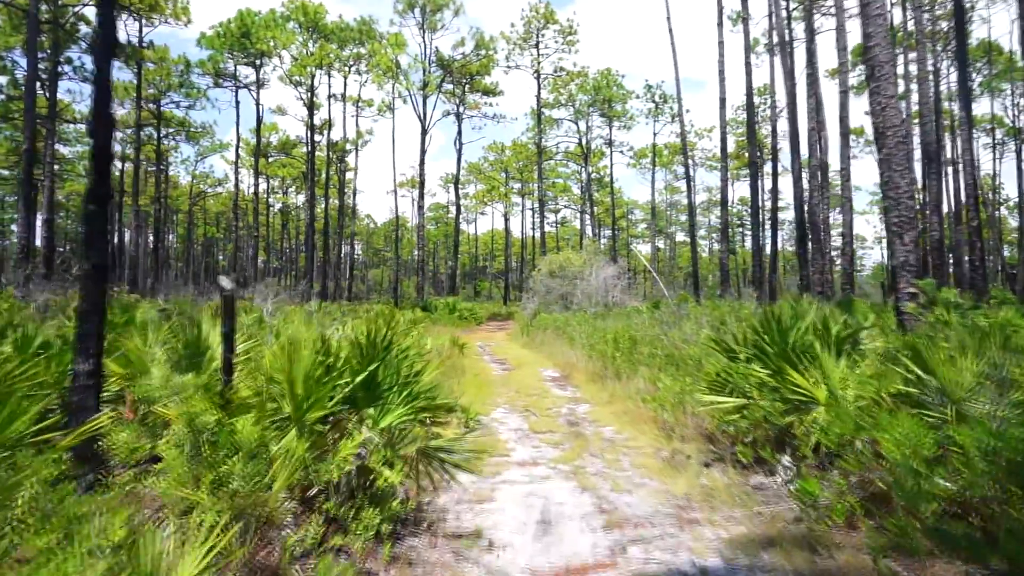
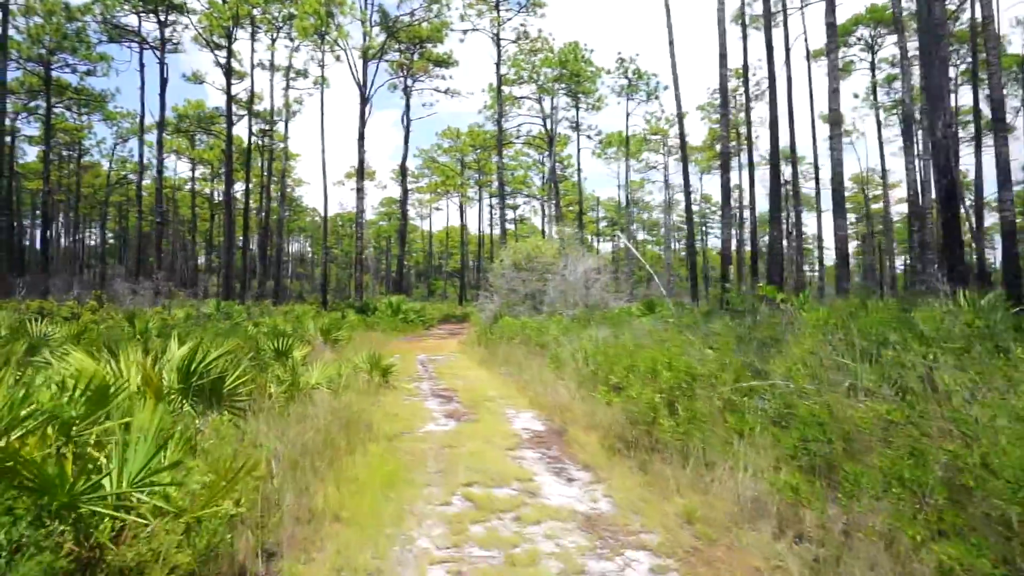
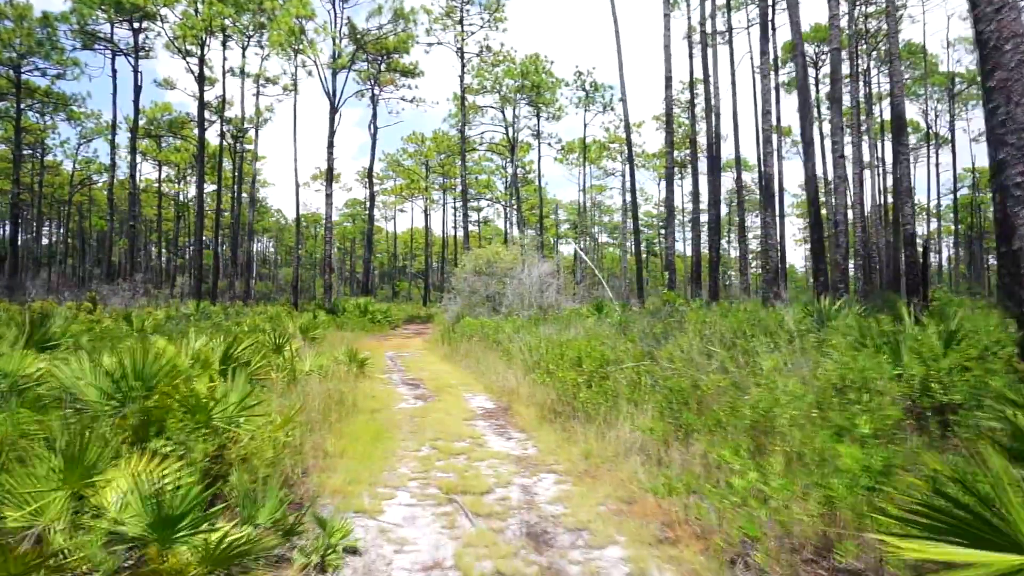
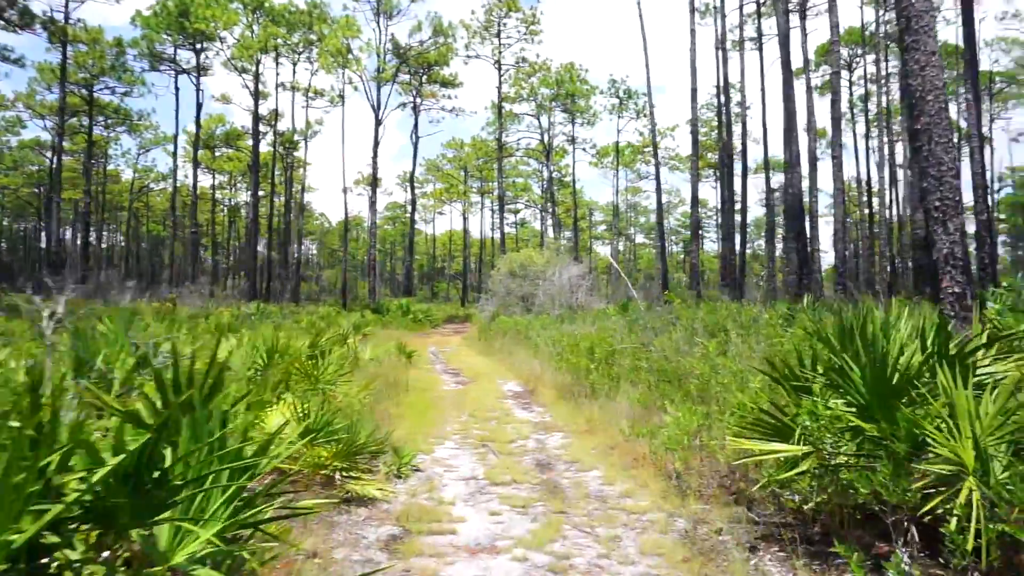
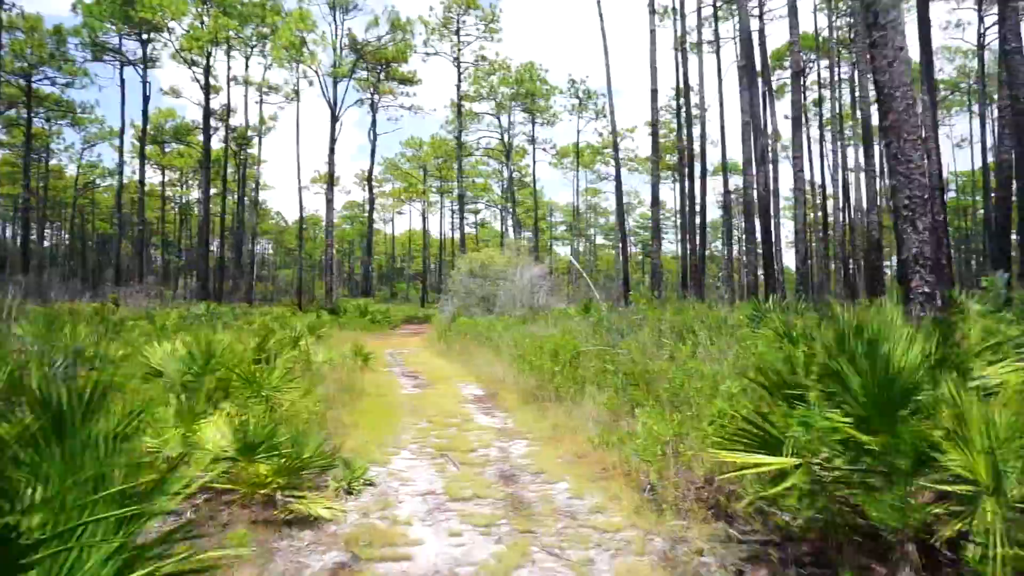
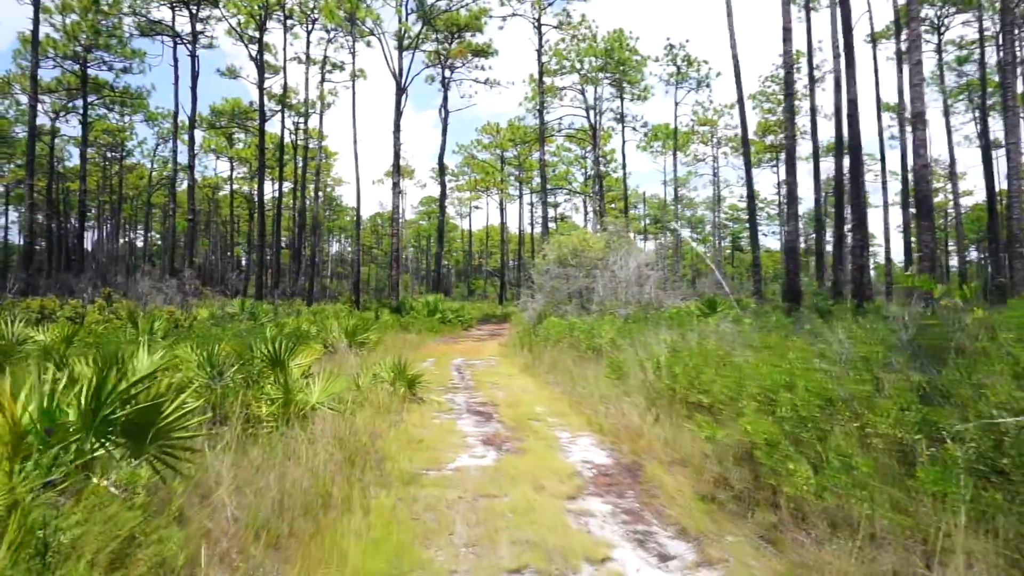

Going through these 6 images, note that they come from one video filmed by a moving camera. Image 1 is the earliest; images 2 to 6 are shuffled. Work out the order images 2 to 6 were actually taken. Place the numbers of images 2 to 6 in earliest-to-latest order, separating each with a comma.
4, 5, 3, 2, 6
